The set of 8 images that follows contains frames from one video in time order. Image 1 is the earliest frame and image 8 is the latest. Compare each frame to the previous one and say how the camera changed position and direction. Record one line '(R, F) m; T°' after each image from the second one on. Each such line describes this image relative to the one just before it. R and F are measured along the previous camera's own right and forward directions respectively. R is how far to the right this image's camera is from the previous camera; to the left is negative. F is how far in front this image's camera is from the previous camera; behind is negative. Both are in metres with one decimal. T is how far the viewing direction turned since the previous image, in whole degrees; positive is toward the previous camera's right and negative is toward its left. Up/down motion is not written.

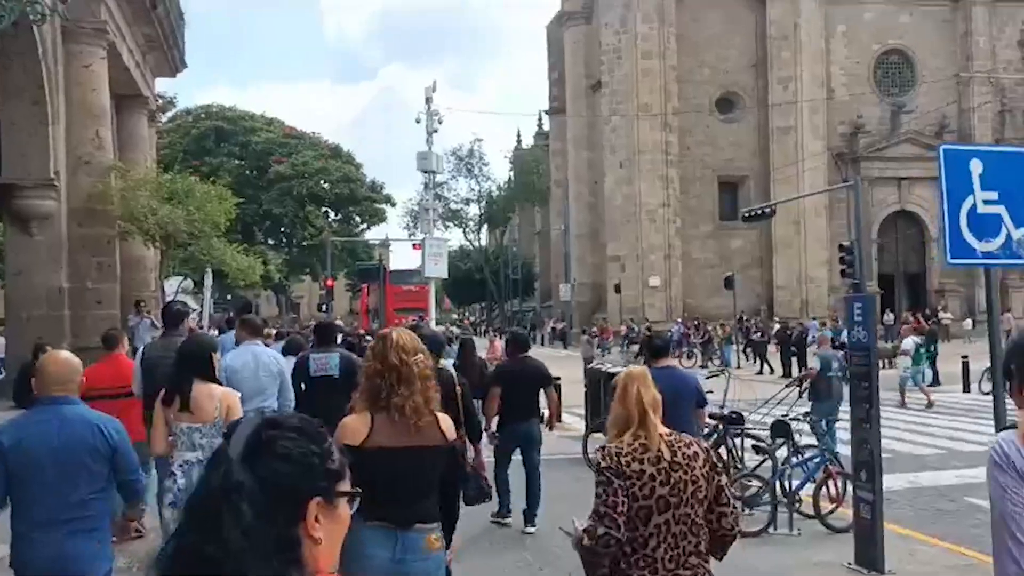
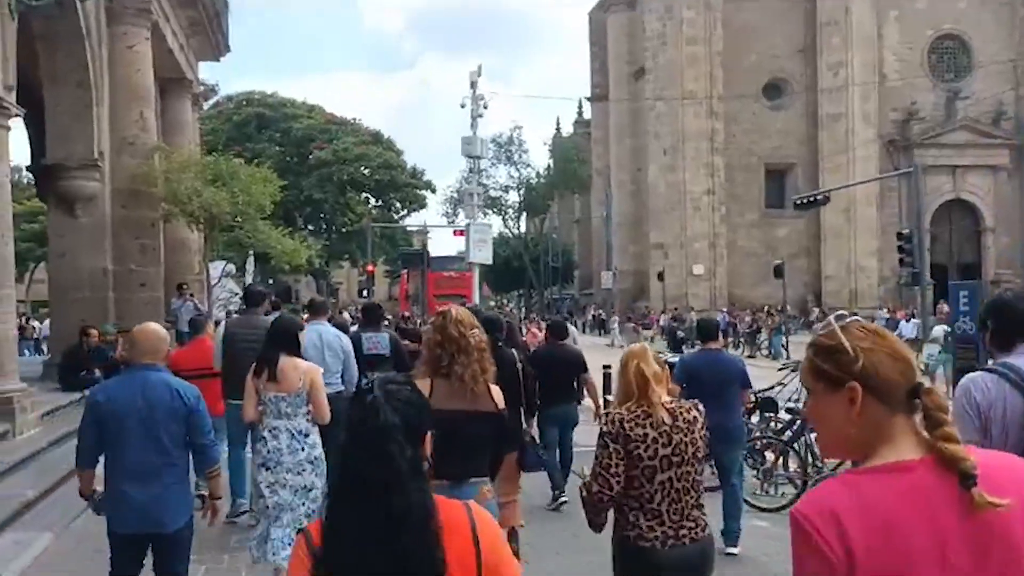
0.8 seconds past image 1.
(-0.2, +0.5) m; -2°
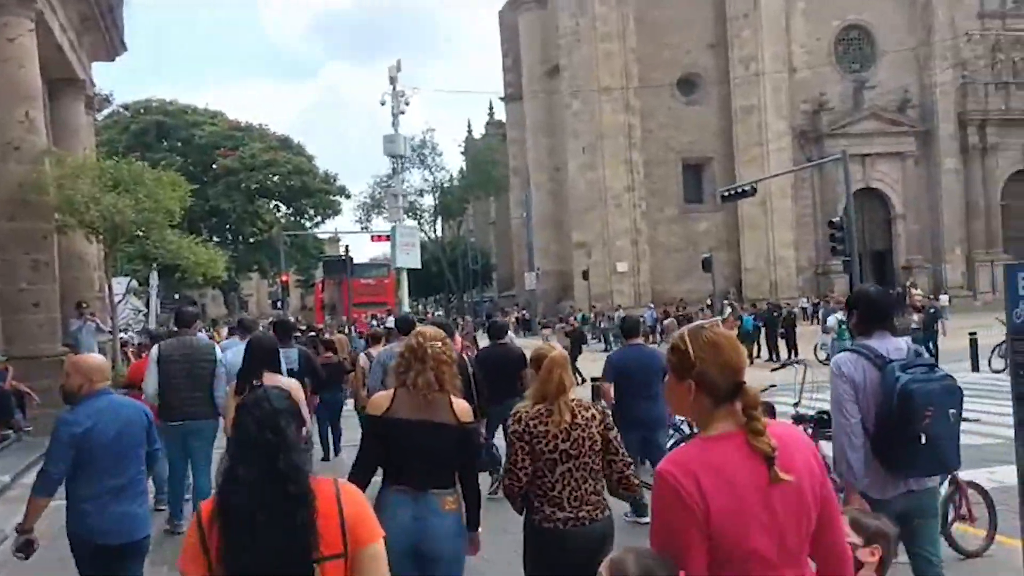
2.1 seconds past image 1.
(-0.4, +1.1) m; +6°
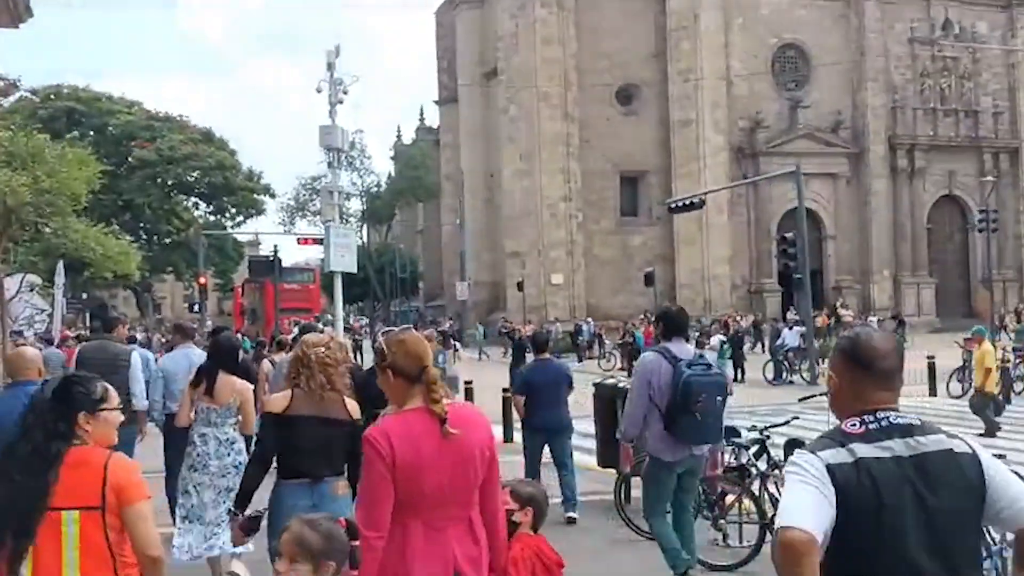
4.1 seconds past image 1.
(-0.5, +1.4) m; +5°
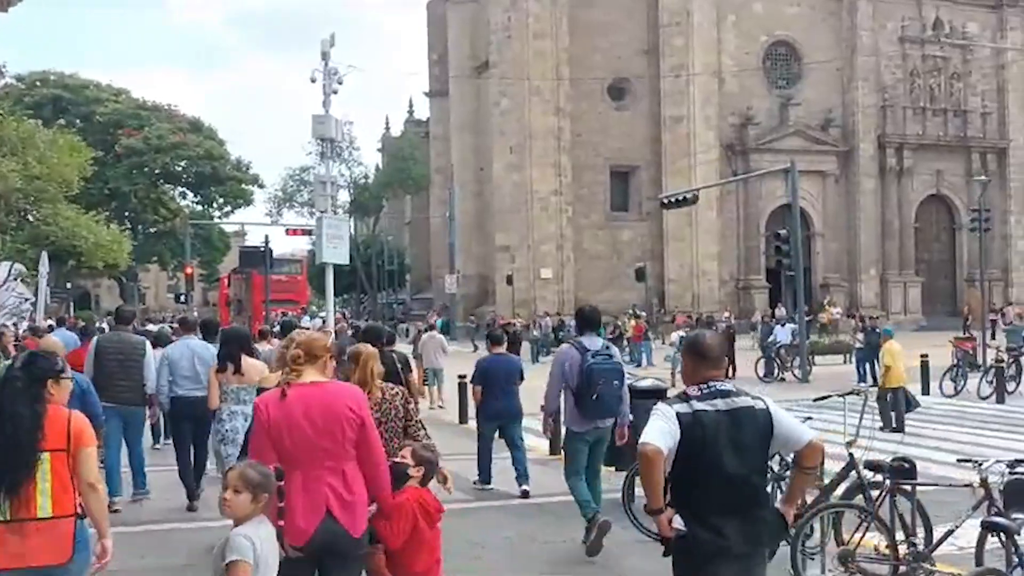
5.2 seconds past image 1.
(-0.2, +0.1) m; +1°
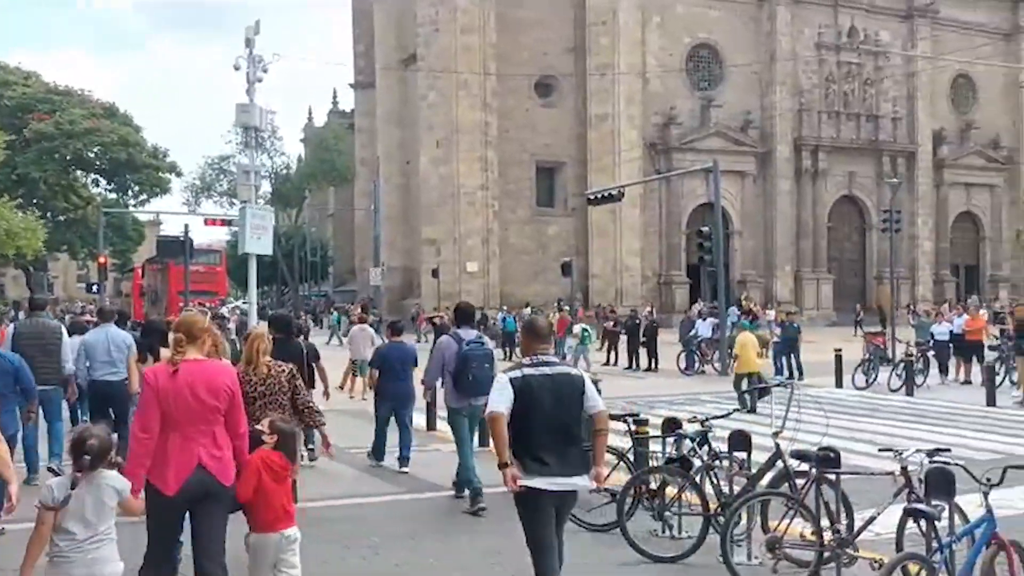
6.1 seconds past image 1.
(-0.1, 0.0) m; +5°
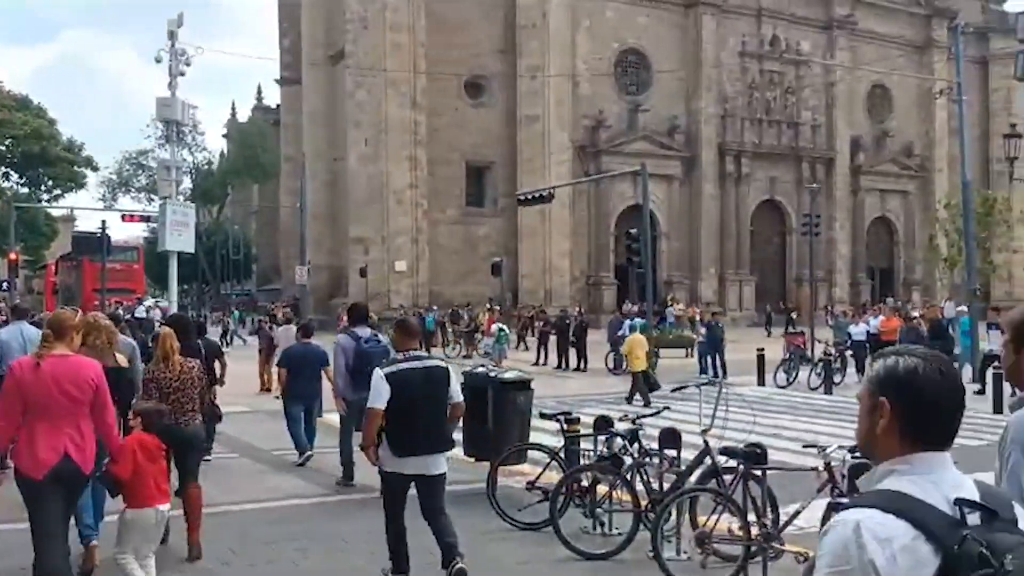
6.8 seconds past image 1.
(-0.1, 0.0) m; +5°
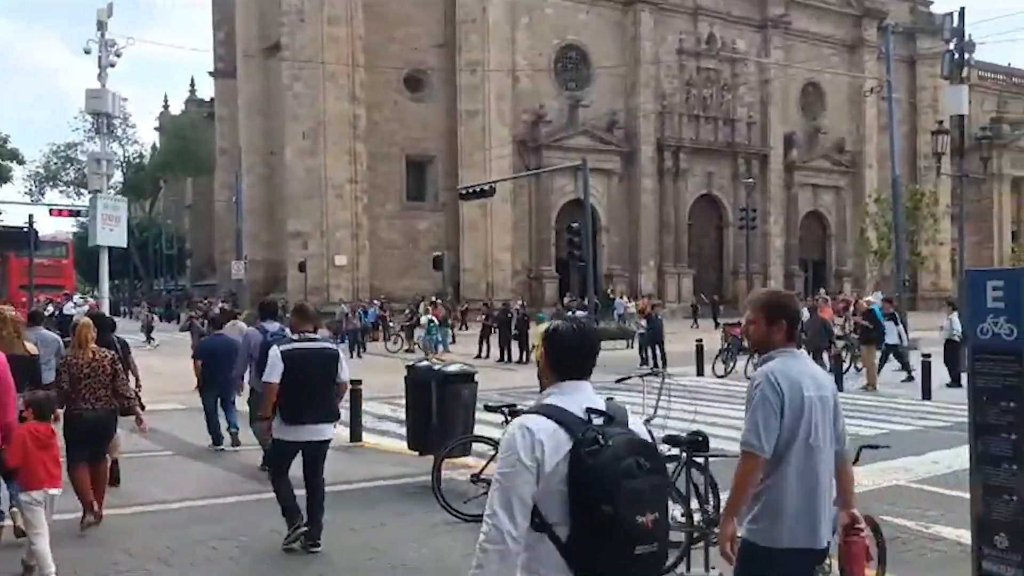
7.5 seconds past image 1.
(-0.1, 0.0) m; +4°
